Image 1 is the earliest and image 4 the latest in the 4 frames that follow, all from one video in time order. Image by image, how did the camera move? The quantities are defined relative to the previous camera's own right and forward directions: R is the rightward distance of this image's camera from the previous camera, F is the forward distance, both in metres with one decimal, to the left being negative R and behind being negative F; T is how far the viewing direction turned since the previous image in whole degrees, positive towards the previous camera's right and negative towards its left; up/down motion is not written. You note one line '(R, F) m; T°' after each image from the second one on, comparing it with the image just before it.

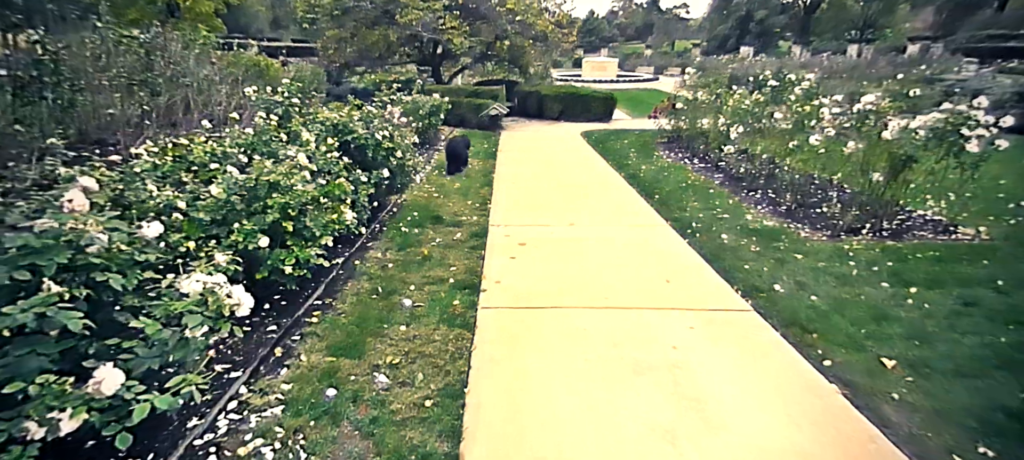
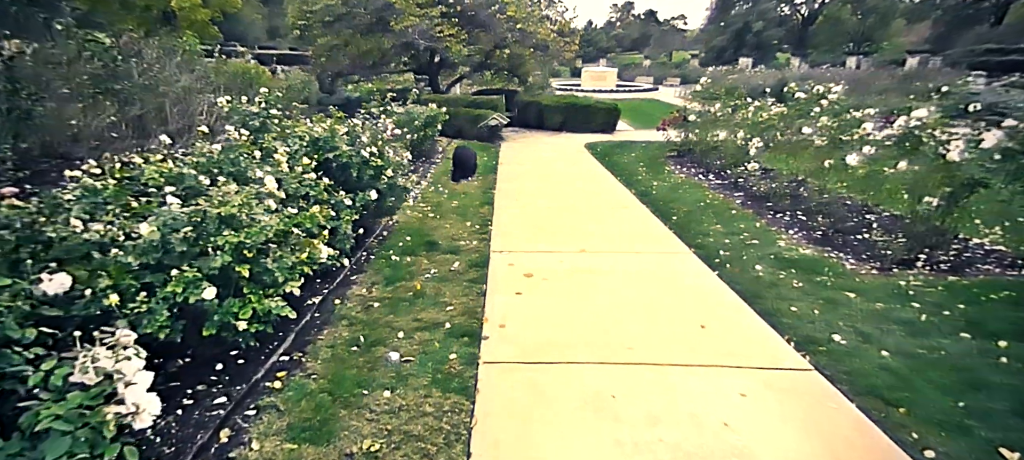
(-0.1, +0.5) m; 0°
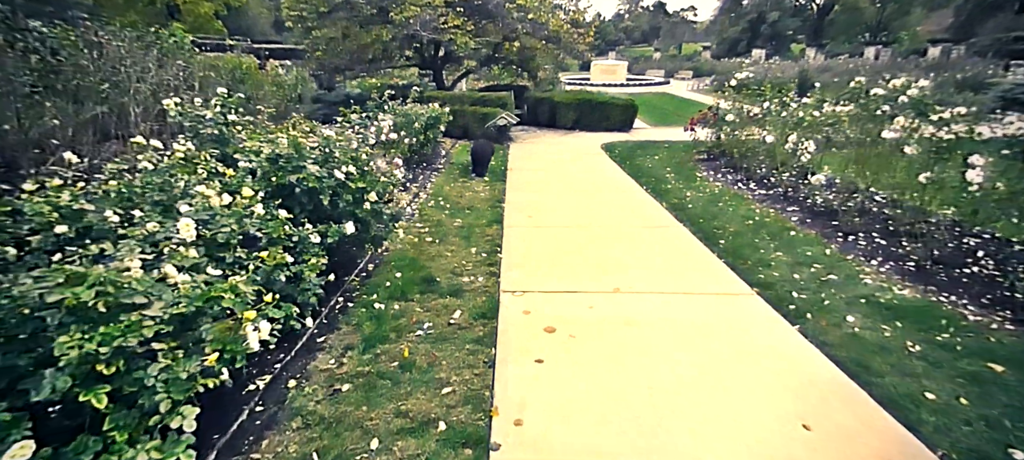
(-0.1, +0.8) m; -1°
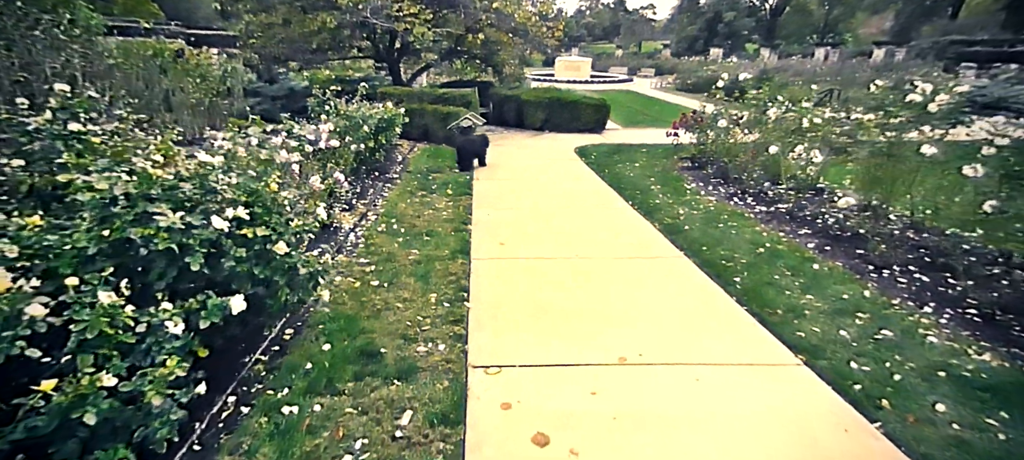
(0.0, +0.9) m; +4°
